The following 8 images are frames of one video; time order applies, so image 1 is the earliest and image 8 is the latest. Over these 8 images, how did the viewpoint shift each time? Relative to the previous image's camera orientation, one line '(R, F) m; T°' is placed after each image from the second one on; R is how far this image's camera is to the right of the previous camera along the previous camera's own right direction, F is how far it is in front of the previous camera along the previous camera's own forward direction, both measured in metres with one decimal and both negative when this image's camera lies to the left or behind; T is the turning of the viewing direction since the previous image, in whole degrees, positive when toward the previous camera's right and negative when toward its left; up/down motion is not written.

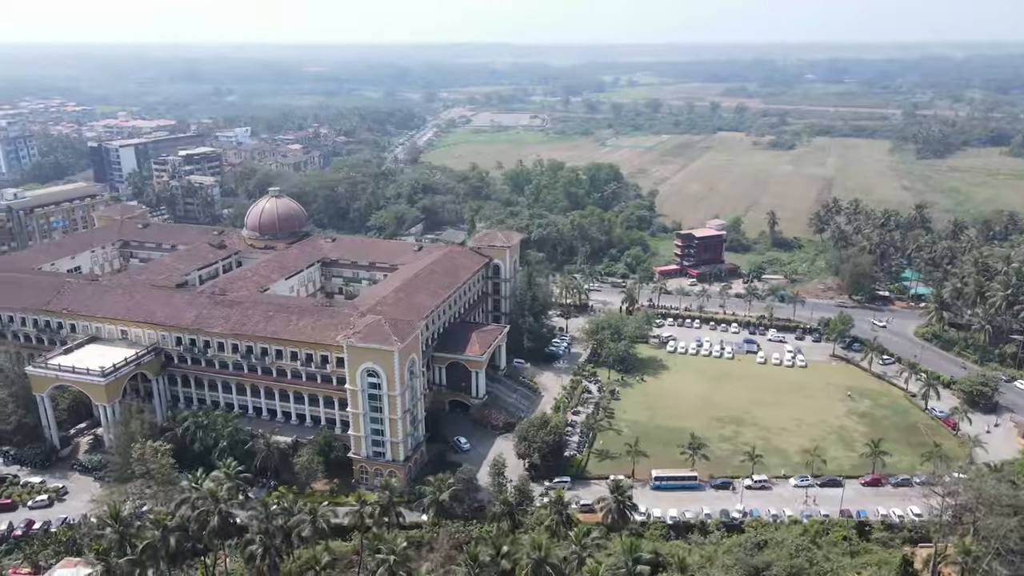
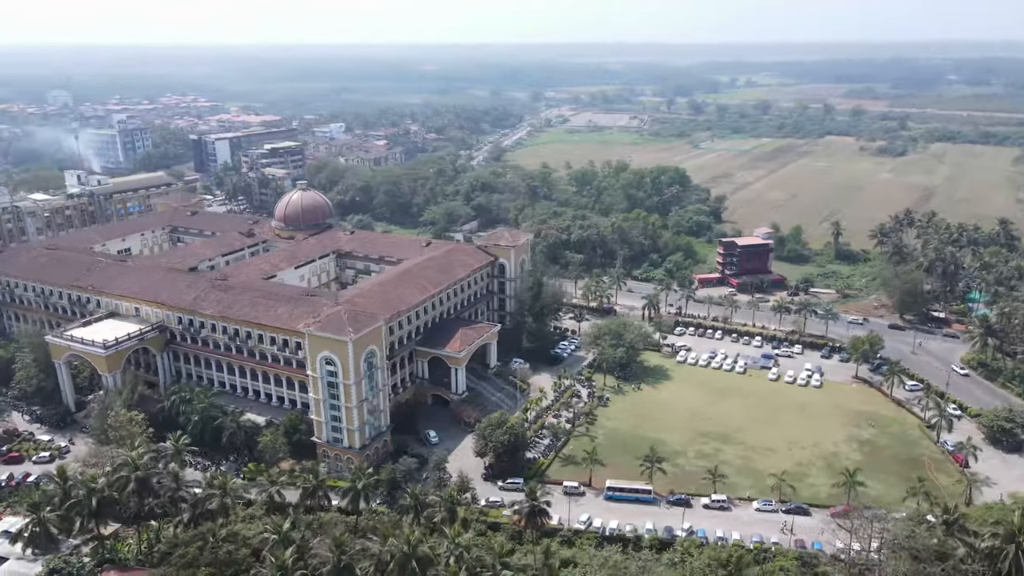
(+9.7, +0.6) m; -9°
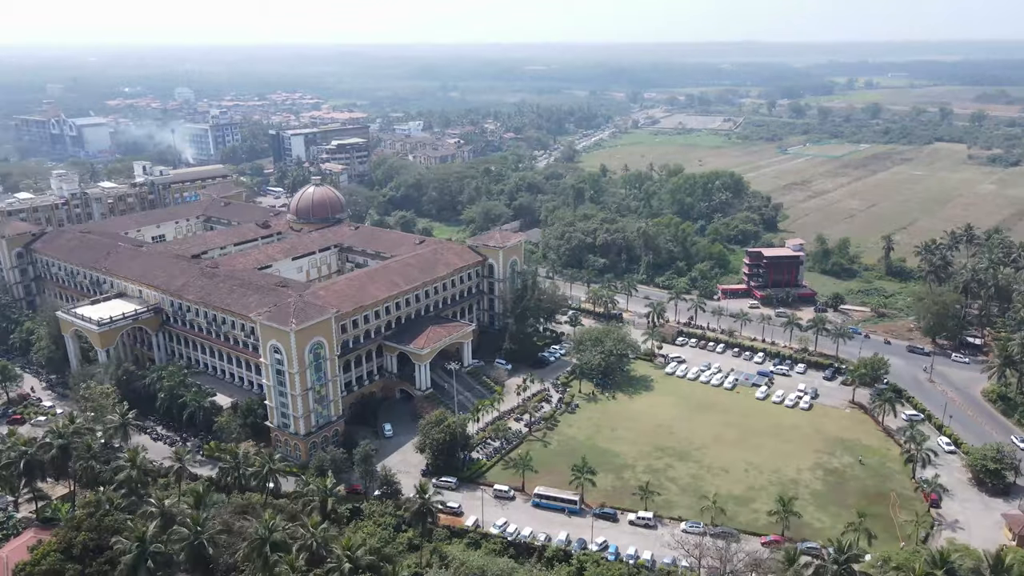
(+10.6, +0.7) m; -8°
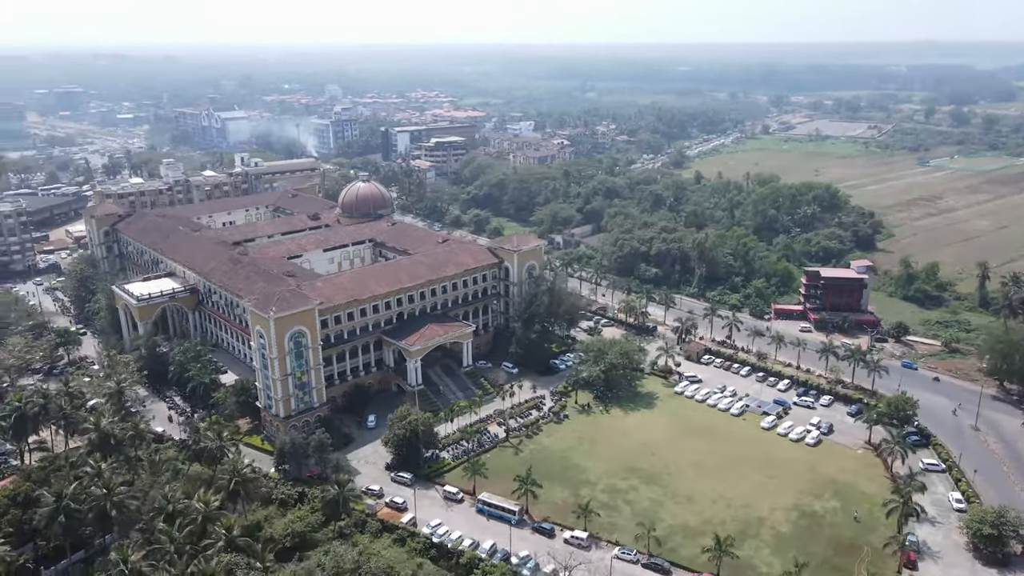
(+11.3, +1.2) m; -11°
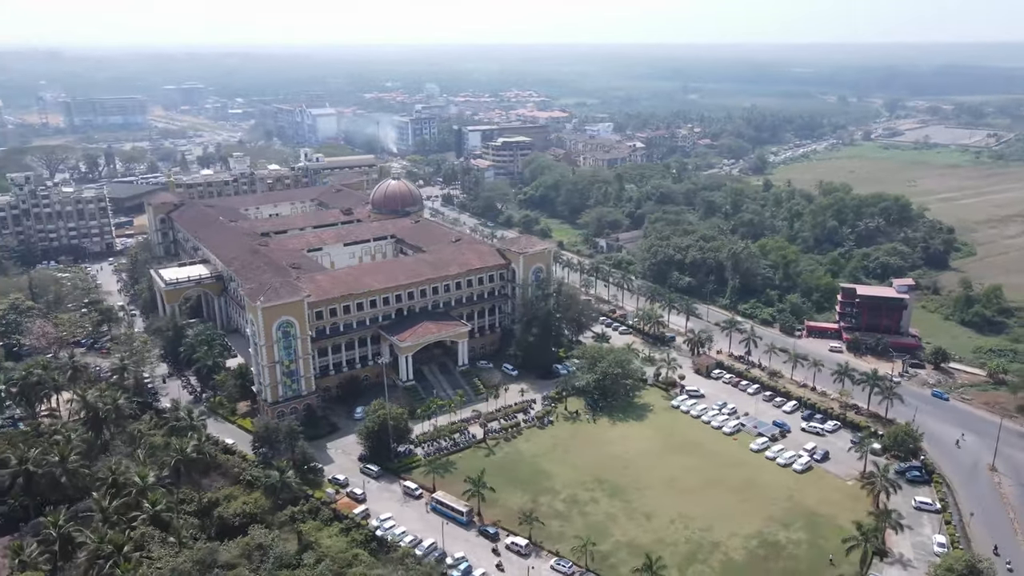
(+8.6, +0.6) m; -8°
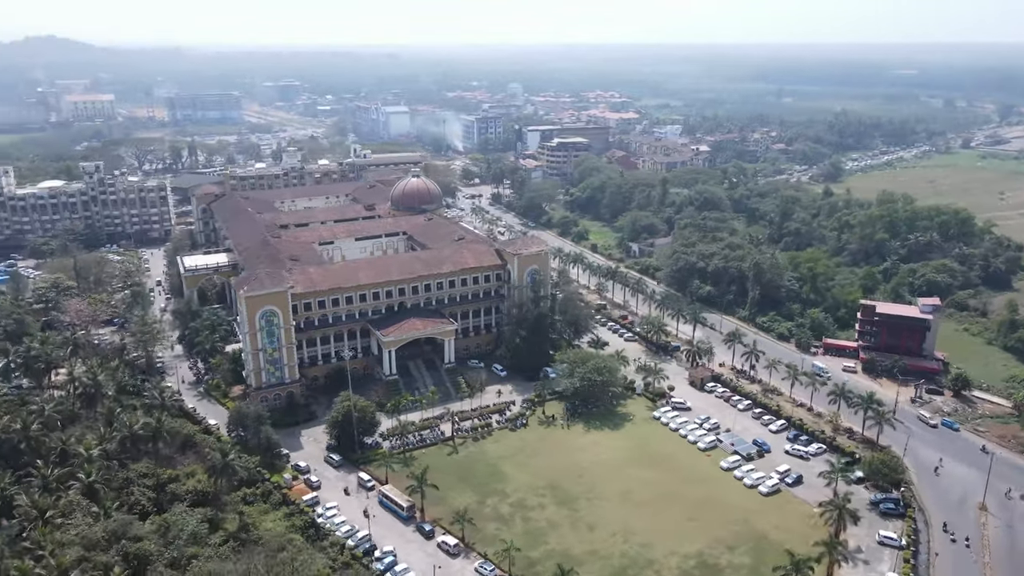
(+8.6, +0.5) m; -7°
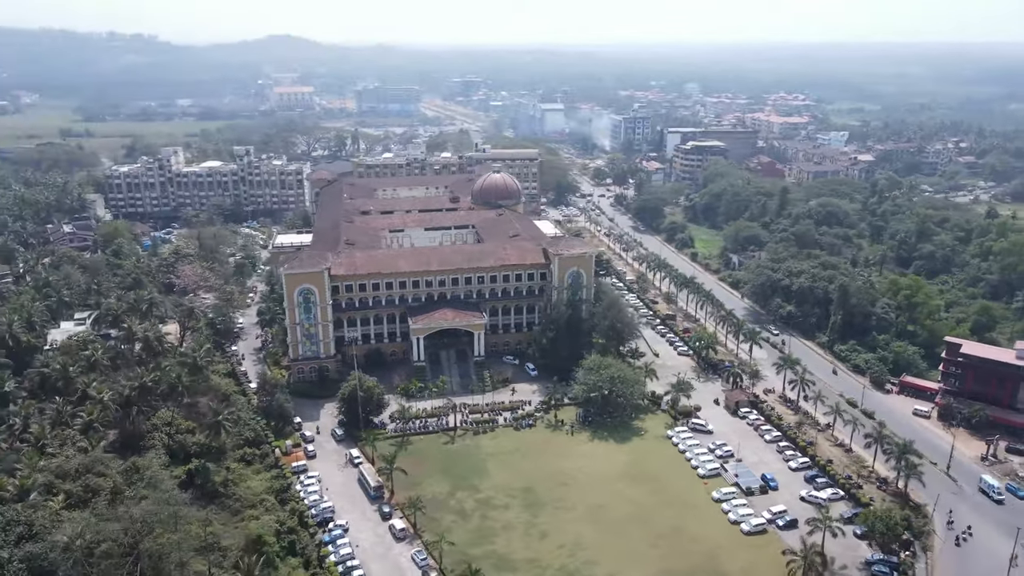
(+12.3, +1.6) m; -14°
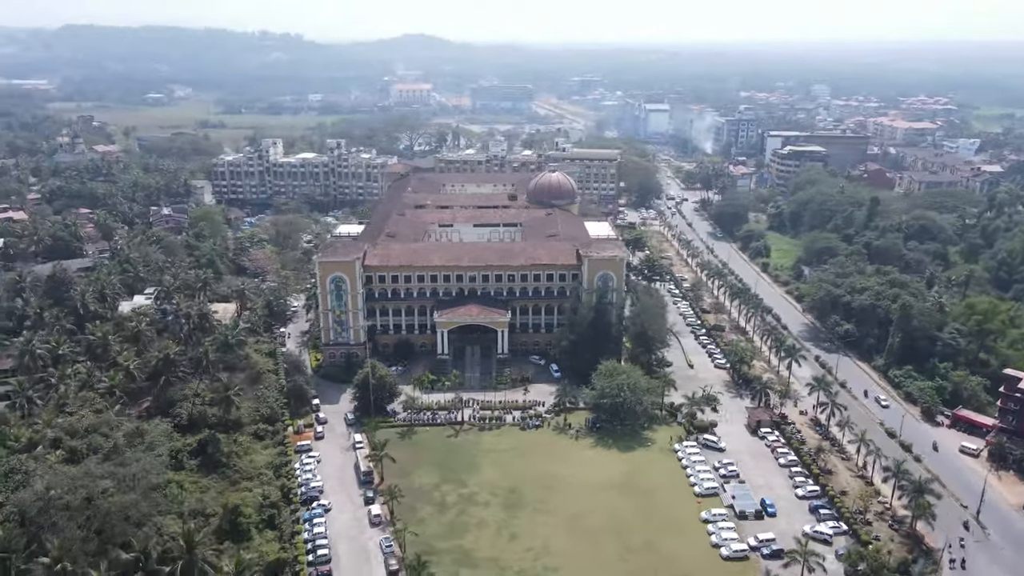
(+8.0, +0.7) m; -9°
